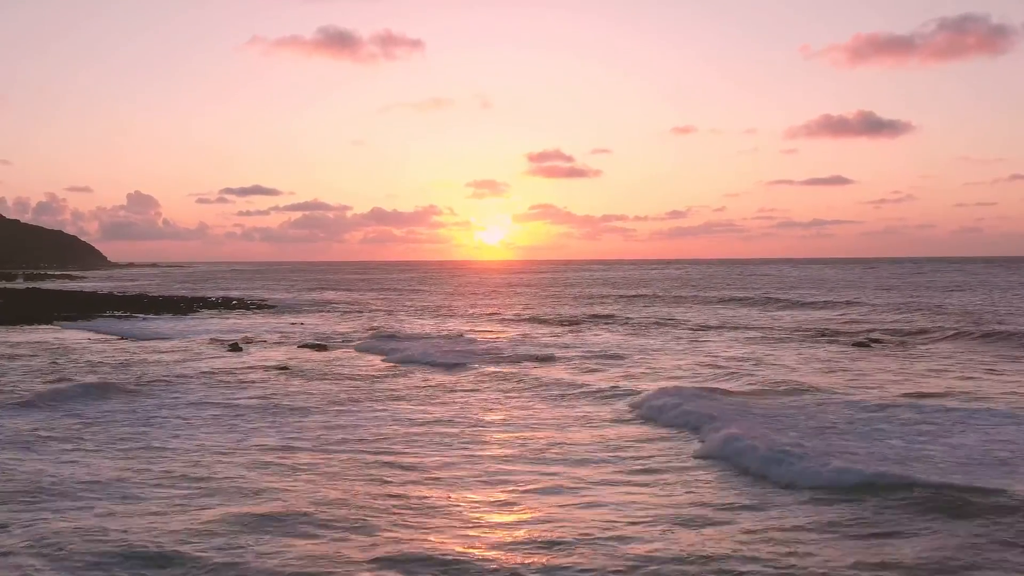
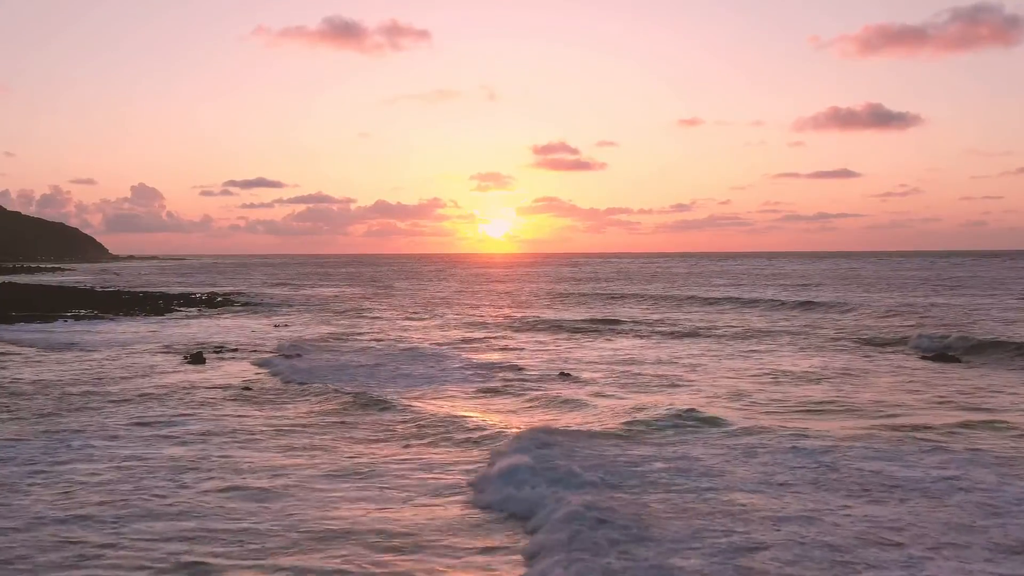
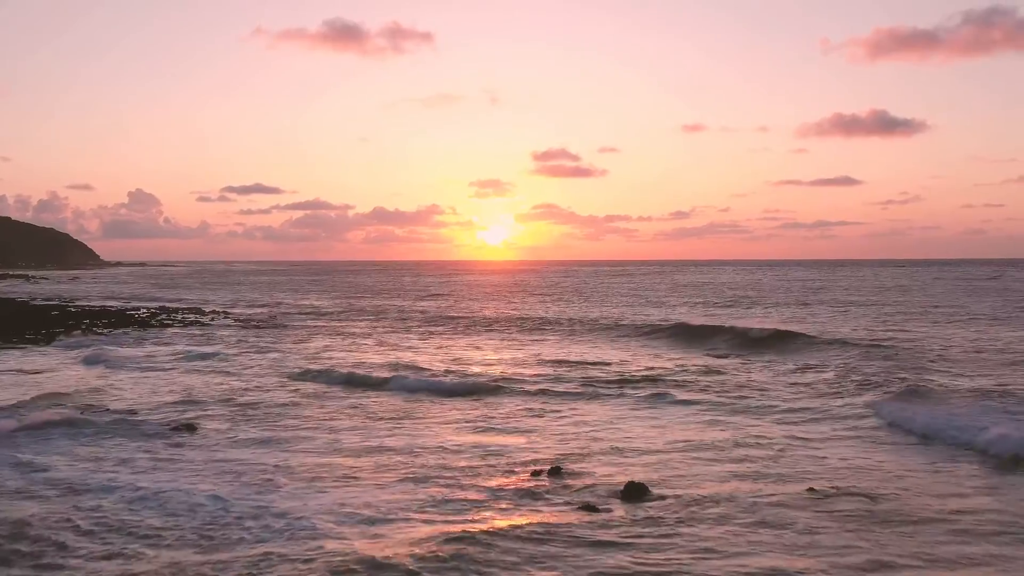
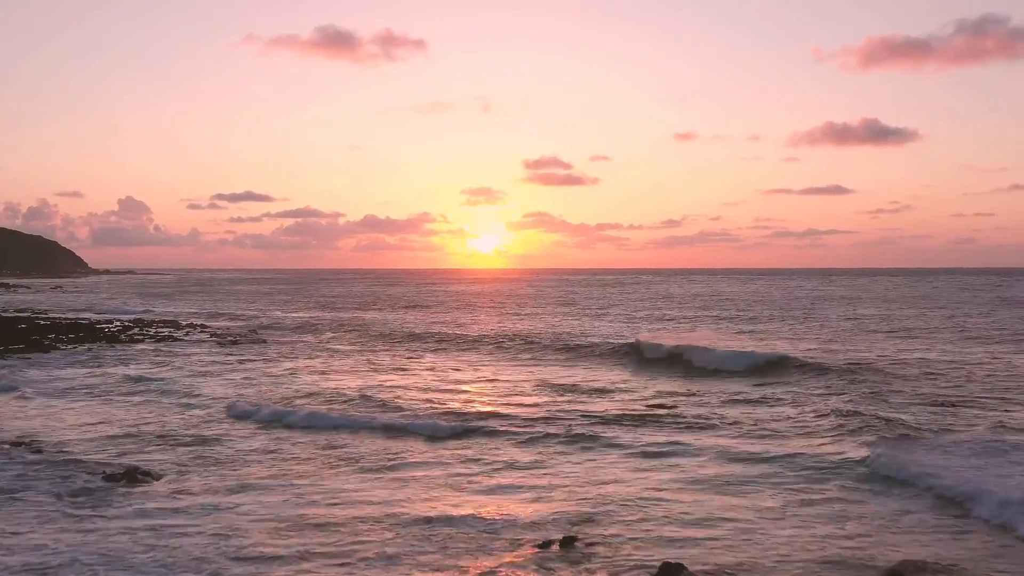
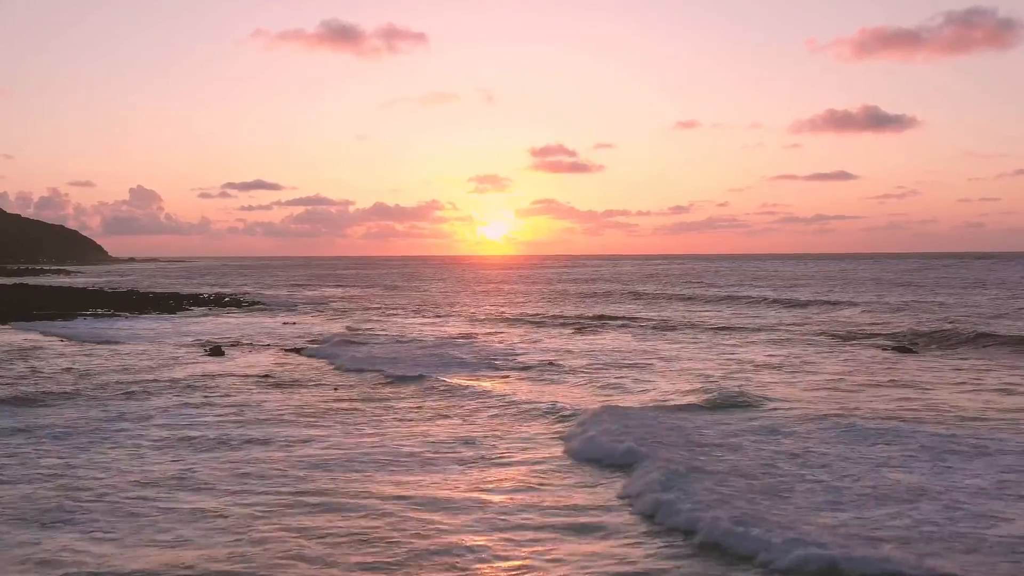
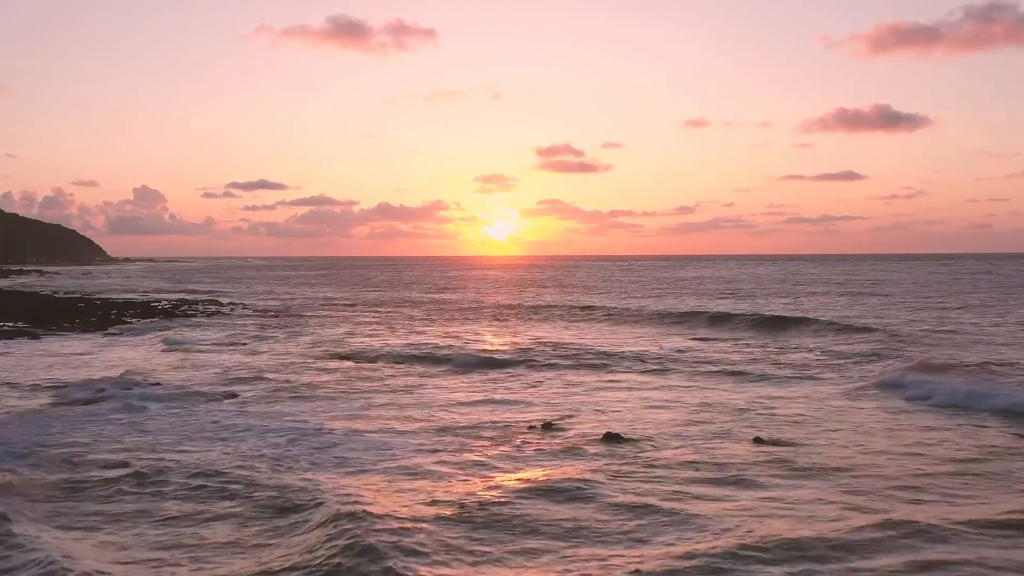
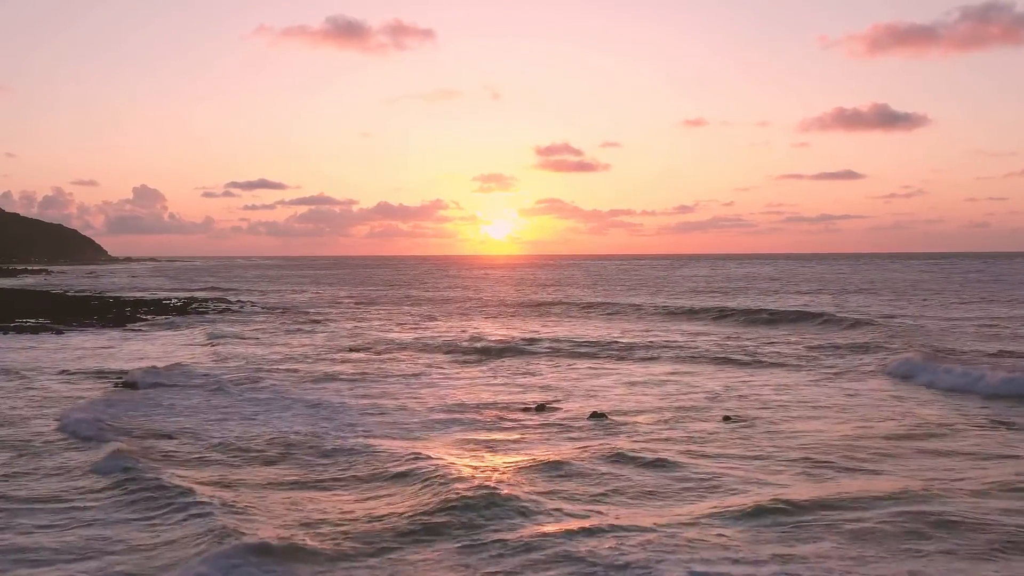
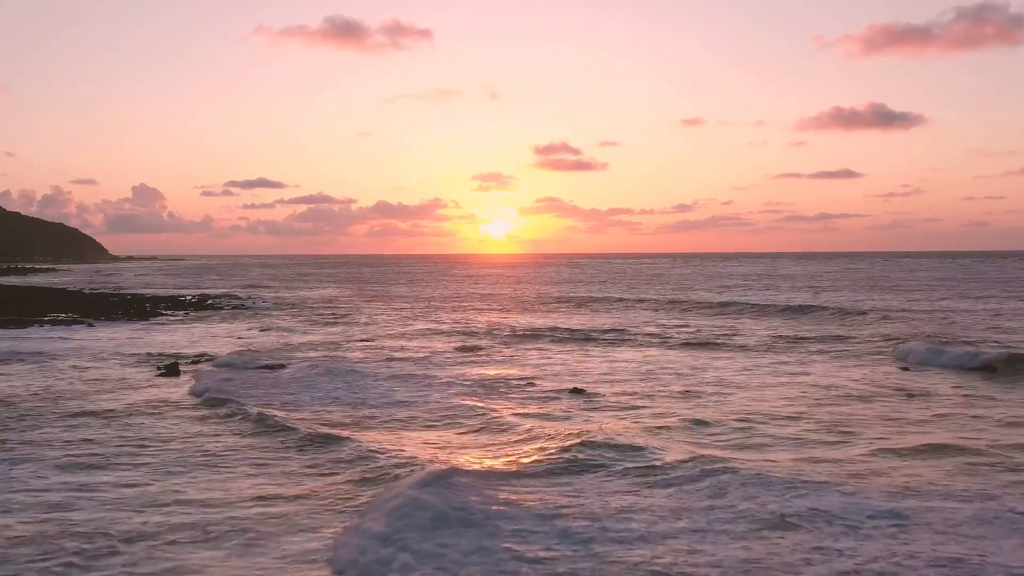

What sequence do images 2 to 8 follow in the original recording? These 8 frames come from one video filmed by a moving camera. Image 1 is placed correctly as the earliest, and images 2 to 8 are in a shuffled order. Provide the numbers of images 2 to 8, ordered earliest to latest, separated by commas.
5, 2, 8, 7, 6, 3, 4
